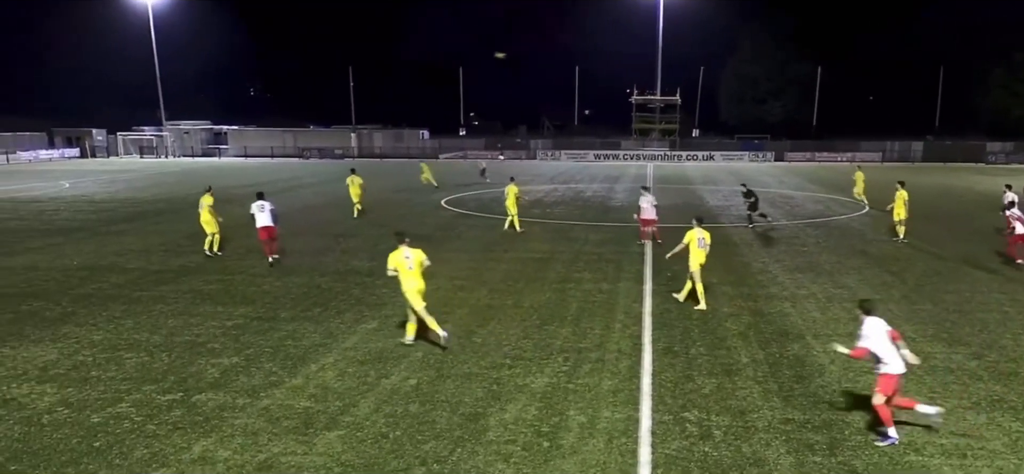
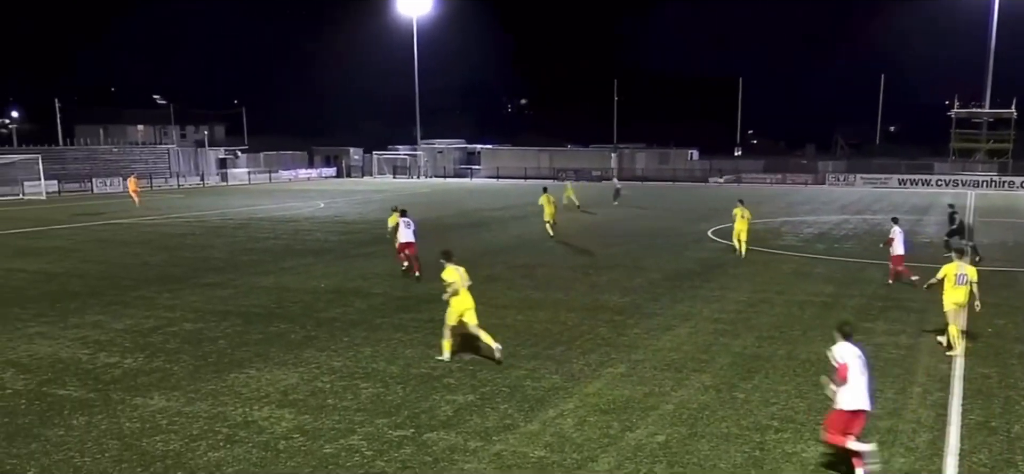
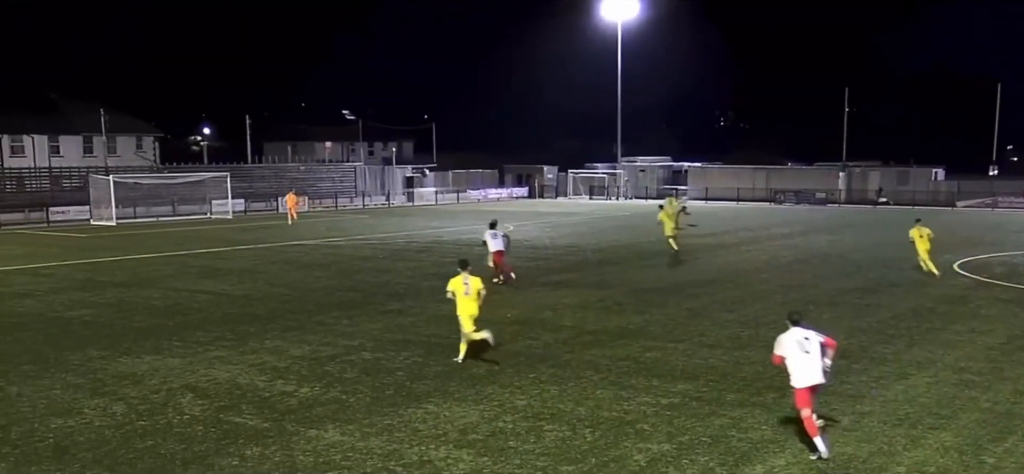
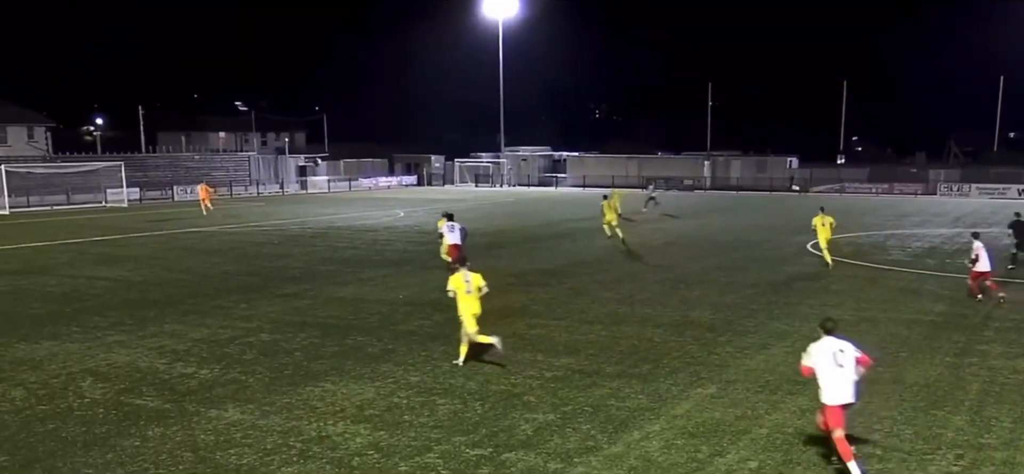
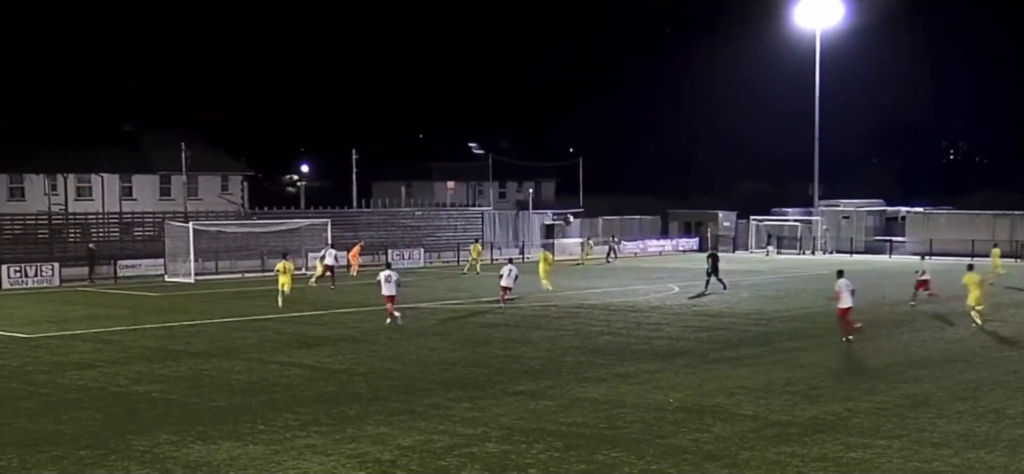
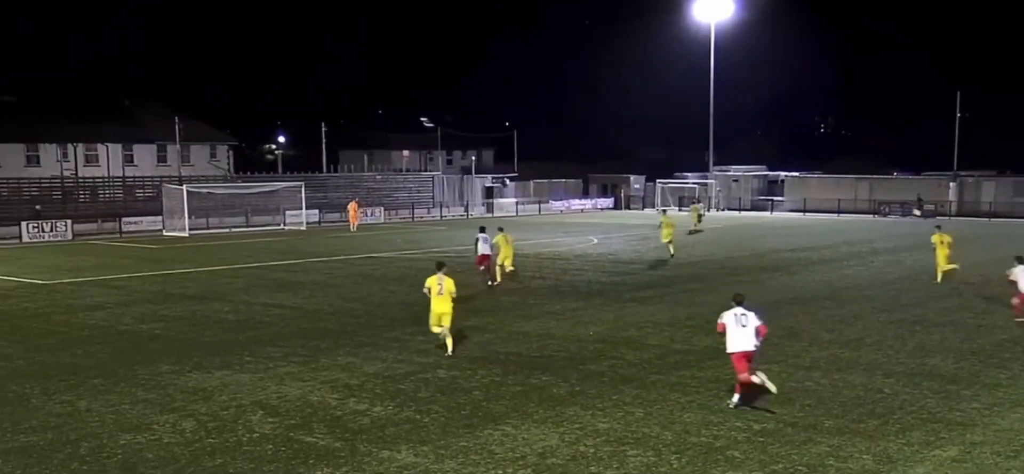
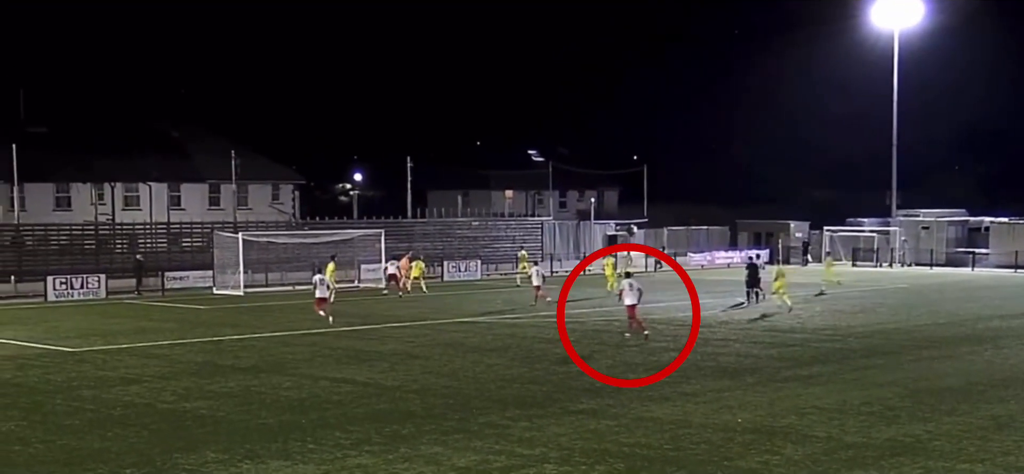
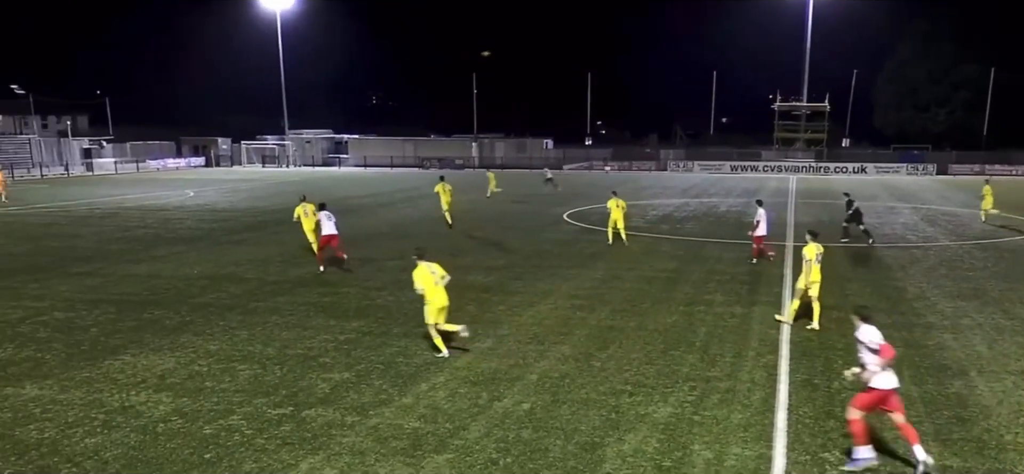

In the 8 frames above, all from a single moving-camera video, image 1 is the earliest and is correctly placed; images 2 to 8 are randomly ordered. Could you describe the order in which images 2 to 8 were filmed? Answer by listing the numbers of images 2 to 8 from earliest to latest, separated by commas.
8, 2, 4, 3, 6, 5, 7
